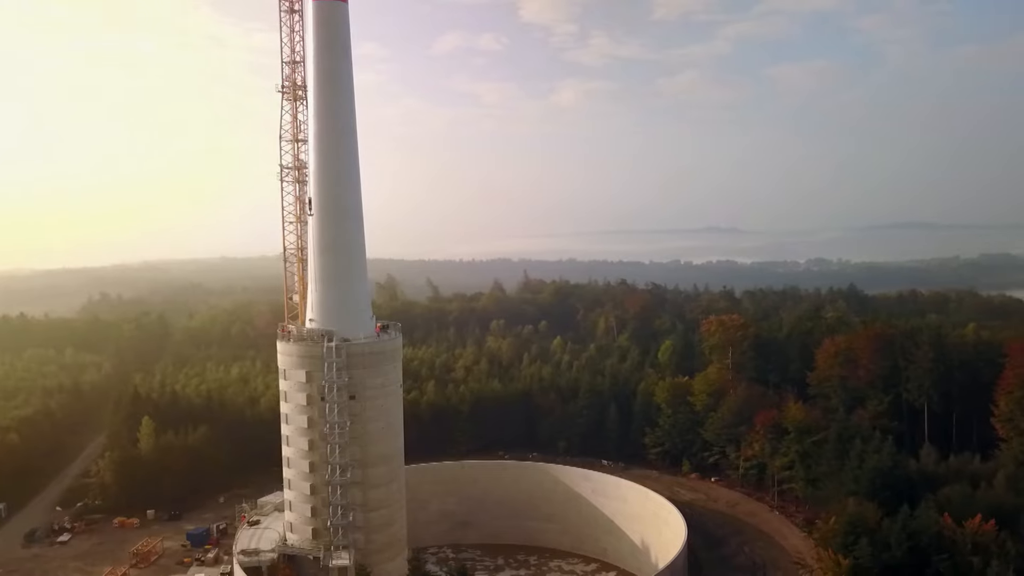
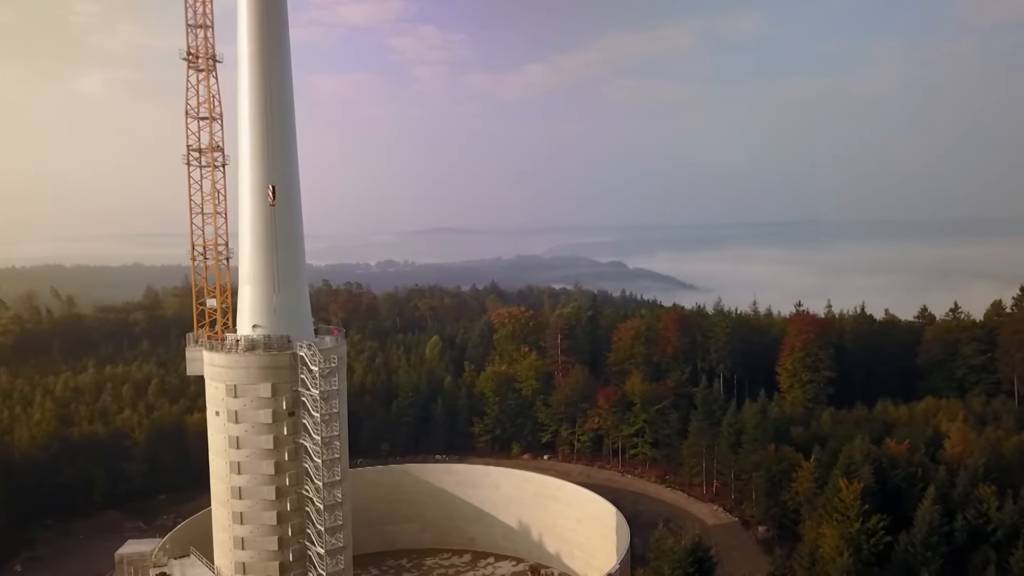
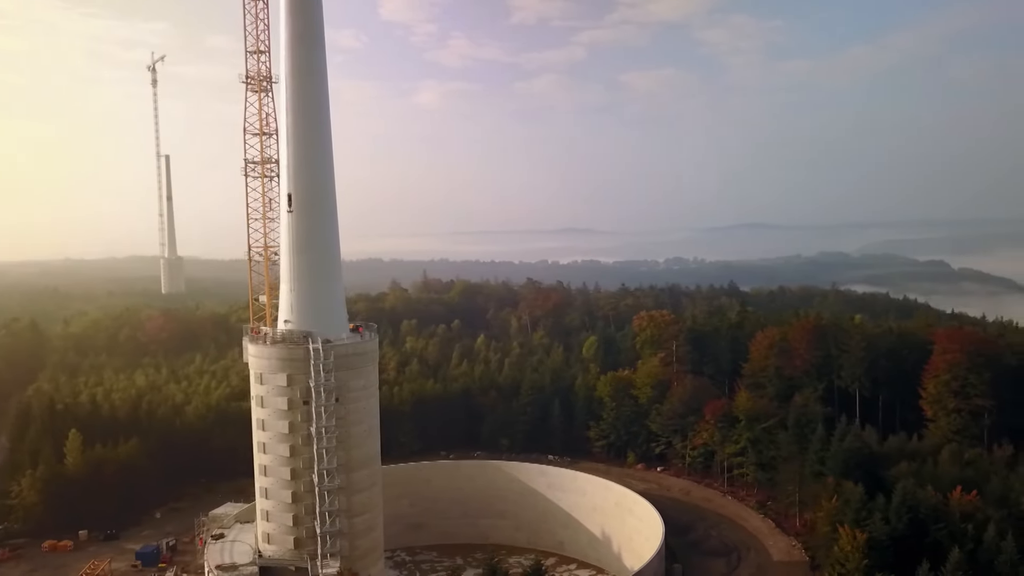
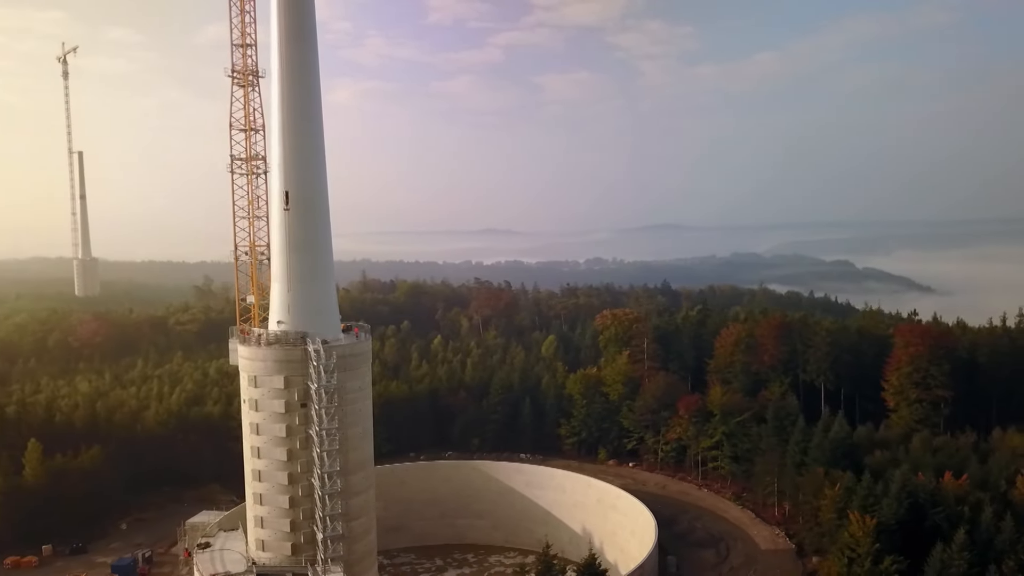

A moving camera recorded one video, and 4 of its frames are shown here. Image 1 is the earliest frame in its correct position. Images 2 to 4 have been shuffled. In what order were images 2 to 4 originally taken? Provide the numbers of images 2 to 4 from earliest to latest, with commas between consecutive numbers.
3, 4, 2
